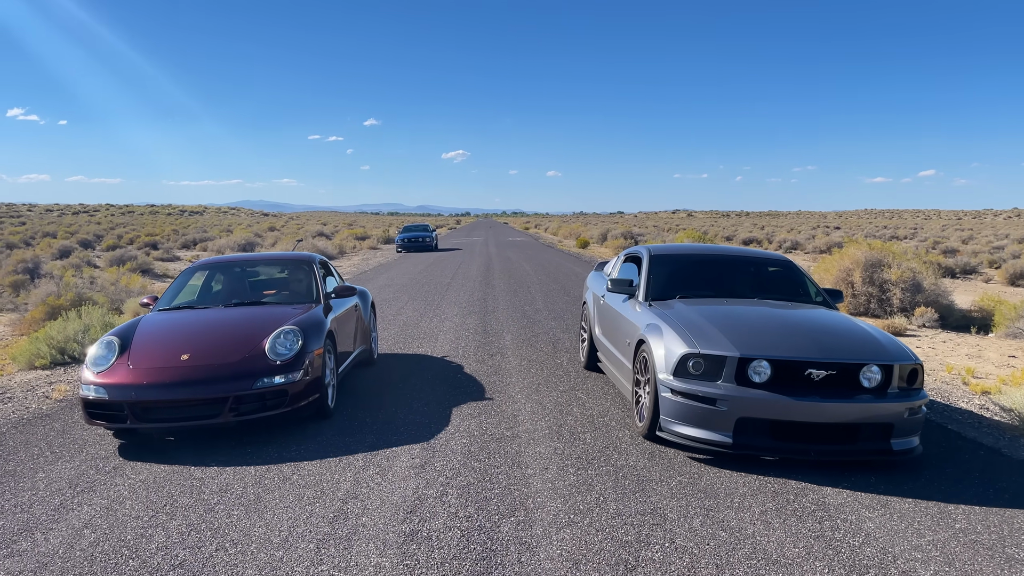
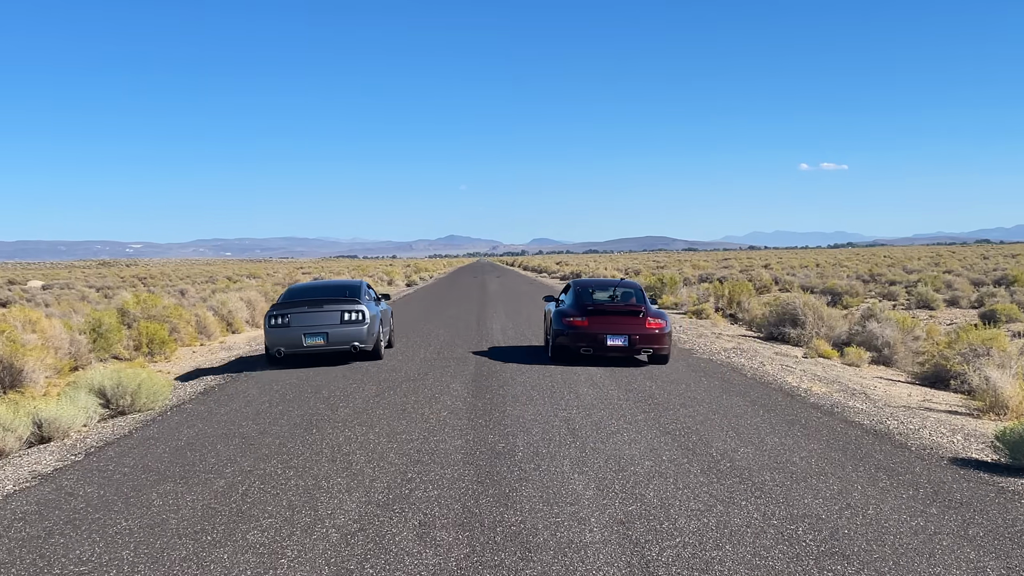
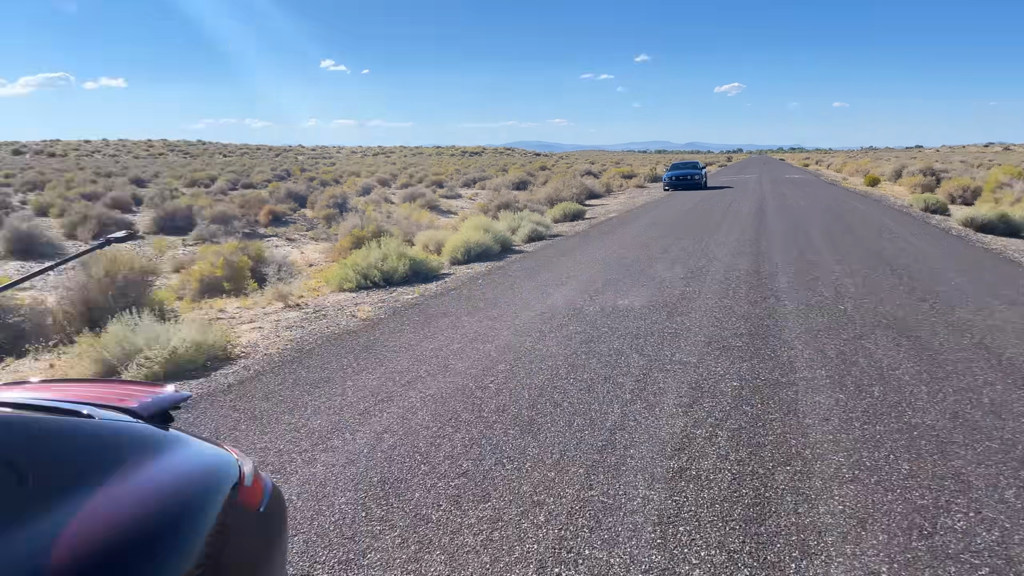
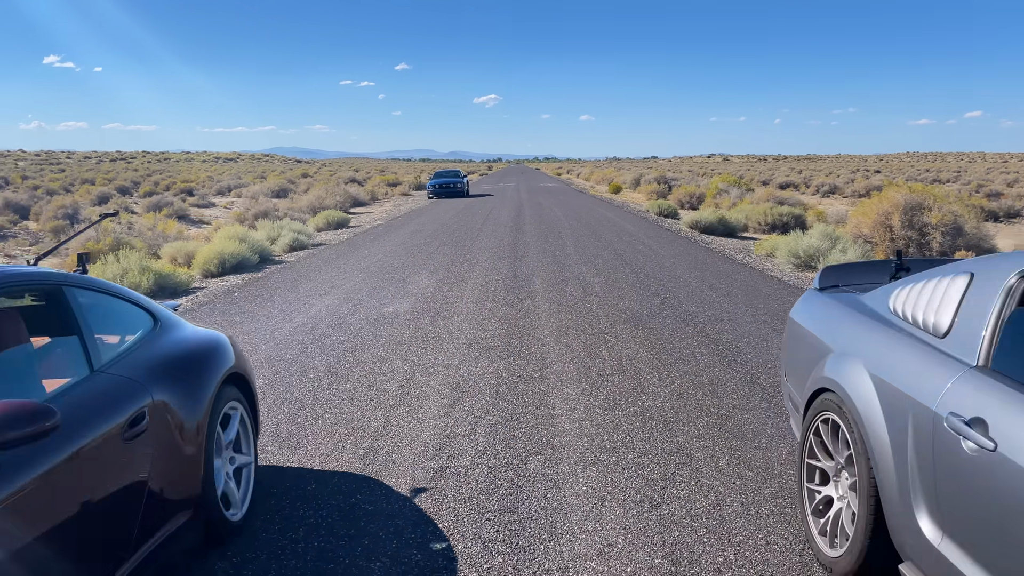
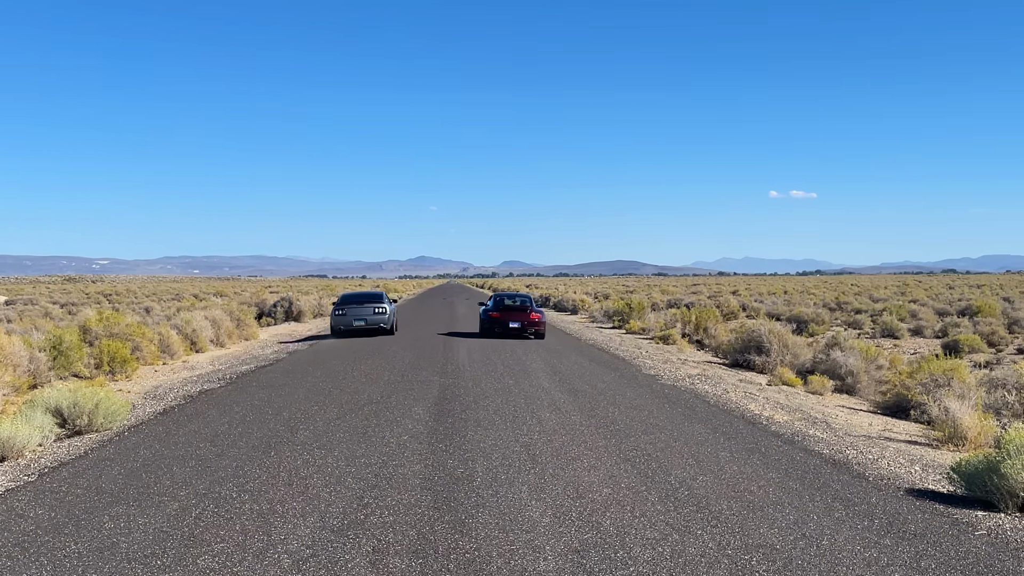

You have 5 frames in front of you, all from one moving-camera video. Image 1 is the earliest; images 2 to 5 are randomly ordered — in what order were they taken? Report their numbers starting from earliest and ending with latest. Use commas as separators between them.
4, 3, 2, 5
